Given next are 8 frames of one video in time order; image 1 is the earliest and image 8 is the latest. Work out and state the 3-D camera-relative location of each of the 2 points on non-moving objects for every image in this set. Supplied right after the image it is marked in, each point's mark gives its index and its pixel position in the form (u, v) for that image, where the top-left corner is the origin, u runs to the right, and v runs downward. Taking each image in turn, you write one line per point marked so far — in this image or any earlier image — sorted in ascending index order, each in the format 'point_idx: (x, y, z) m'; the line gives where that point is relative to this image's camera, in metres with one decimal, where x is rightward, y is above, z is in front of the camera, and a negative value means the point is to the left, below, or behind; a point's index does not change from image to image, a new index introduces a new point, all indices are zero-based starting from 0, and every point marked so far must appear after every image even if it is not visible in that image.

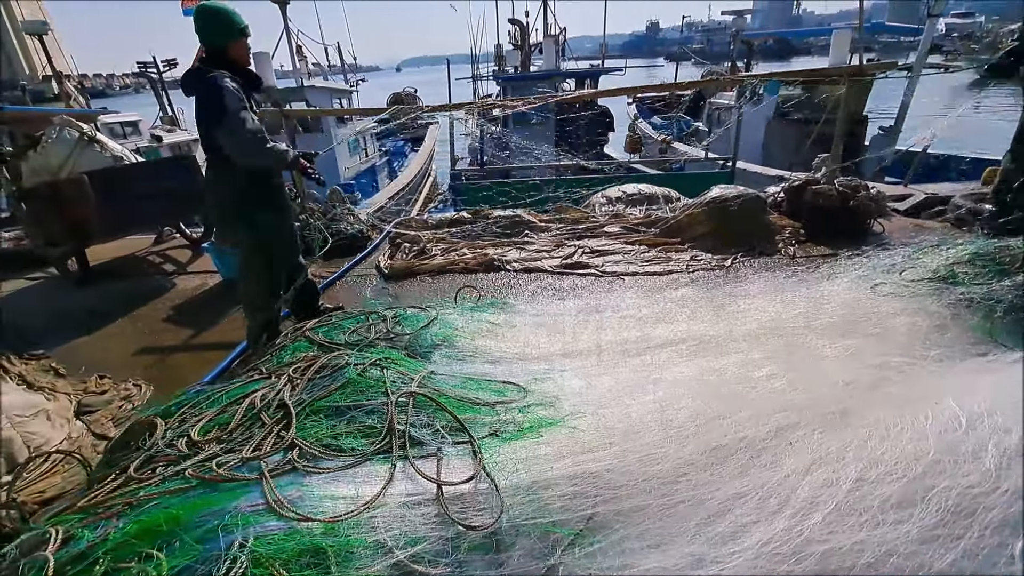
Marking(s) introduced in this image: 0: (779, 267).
0: (+2.1, +0.1, +3.9) m
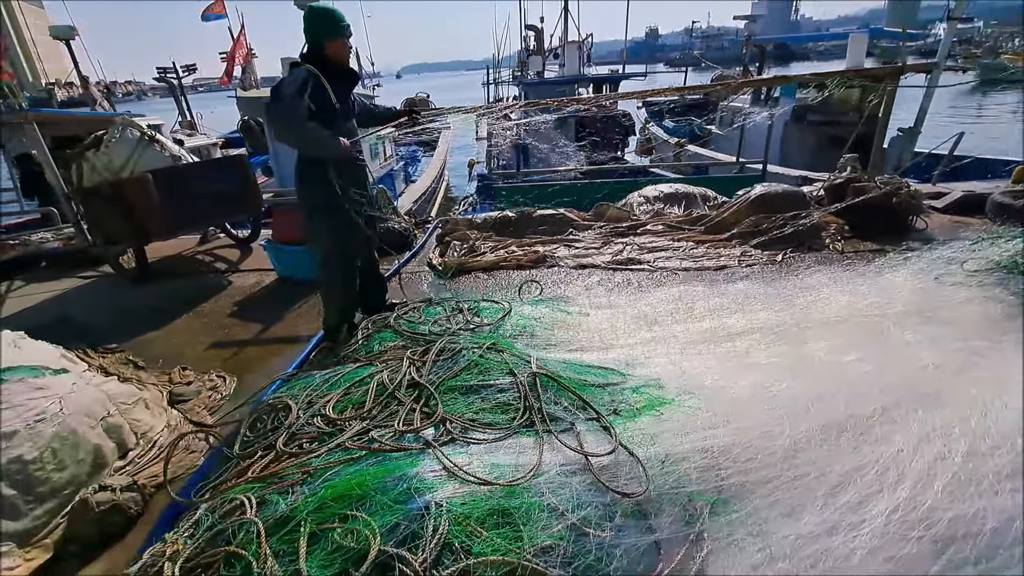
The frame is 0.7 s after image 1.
0: (+2.5, +0.2, +4.0) m
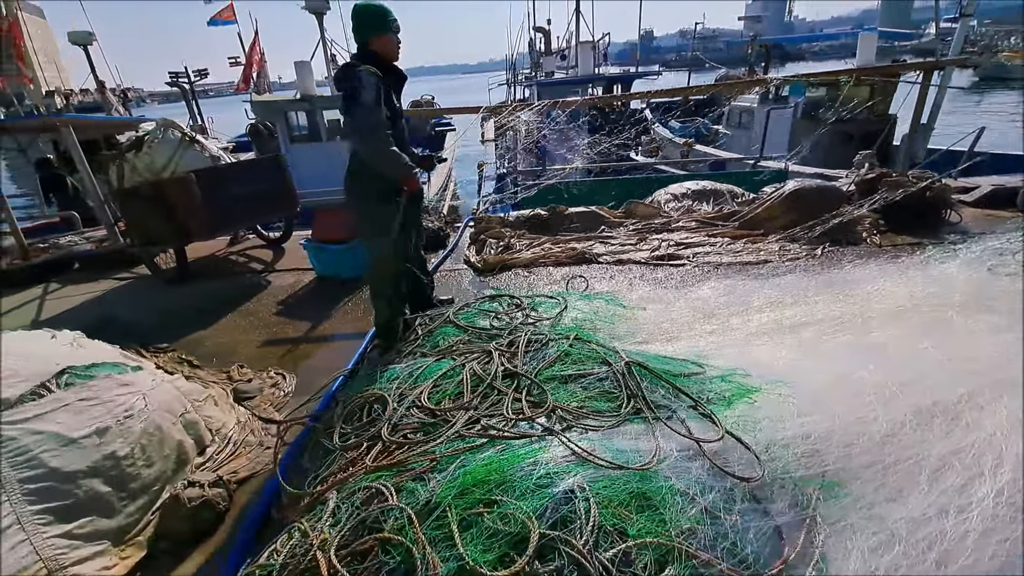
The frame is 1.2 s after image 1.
0: (+2.9, +0.3, +4.0) m
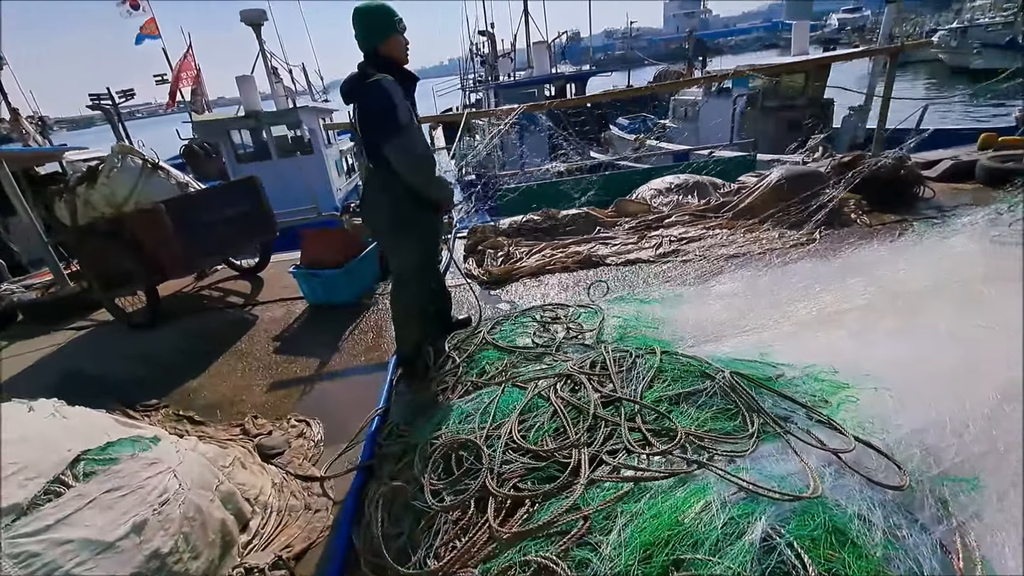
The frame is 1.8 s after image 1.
0: (+2.9, +0.4, +4.1) m
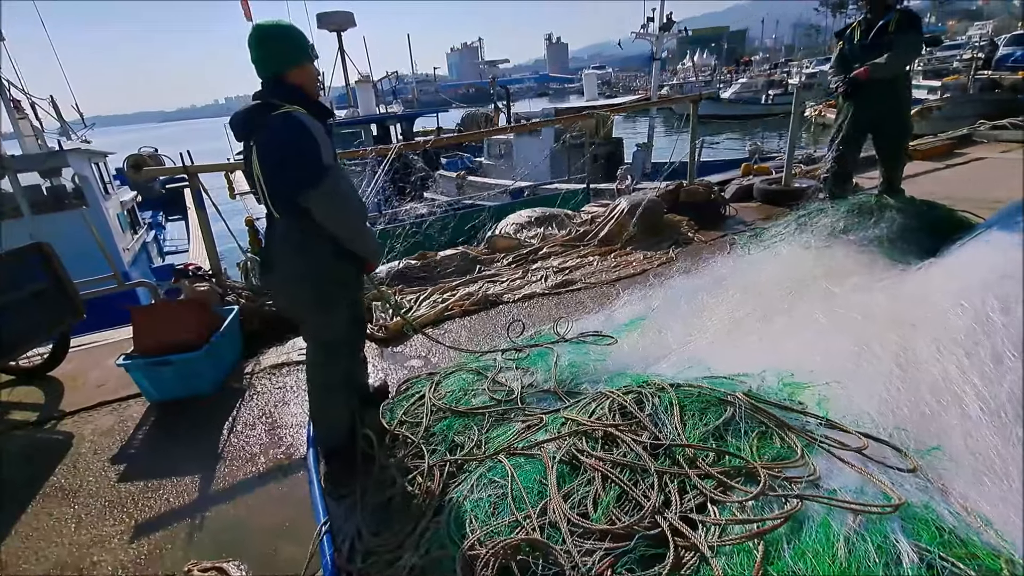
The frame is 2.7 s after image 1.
0: (+1.9, +0.3, +4.8) m
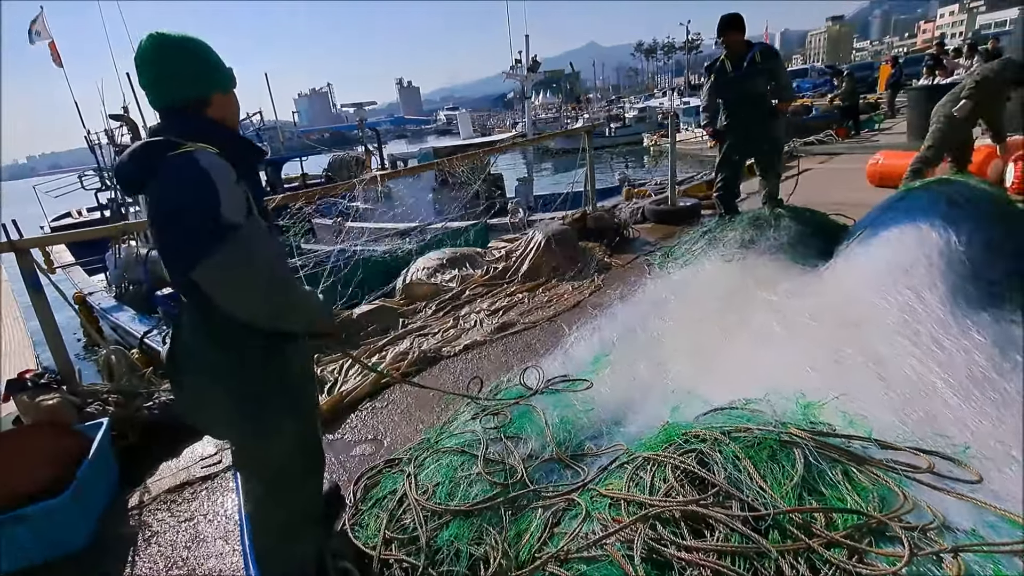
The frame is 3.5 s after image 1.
0: (+1.2, +0.1, +4.8) m
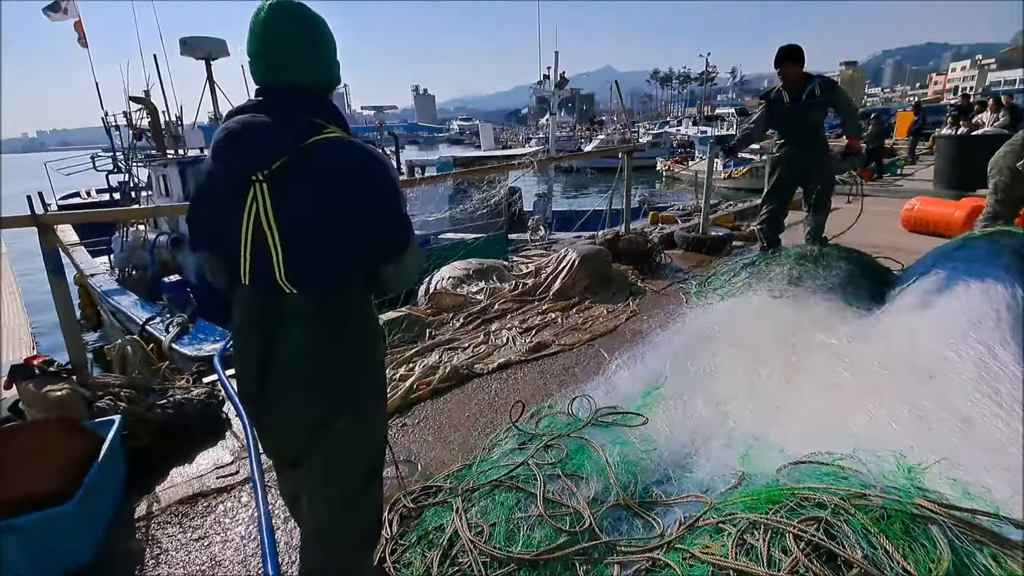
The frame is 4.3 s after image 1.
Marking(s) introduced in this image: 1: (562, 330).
0: (+1.5, -0.1, +4.7) m
1: (+0.4, -0.4, +4.1) m
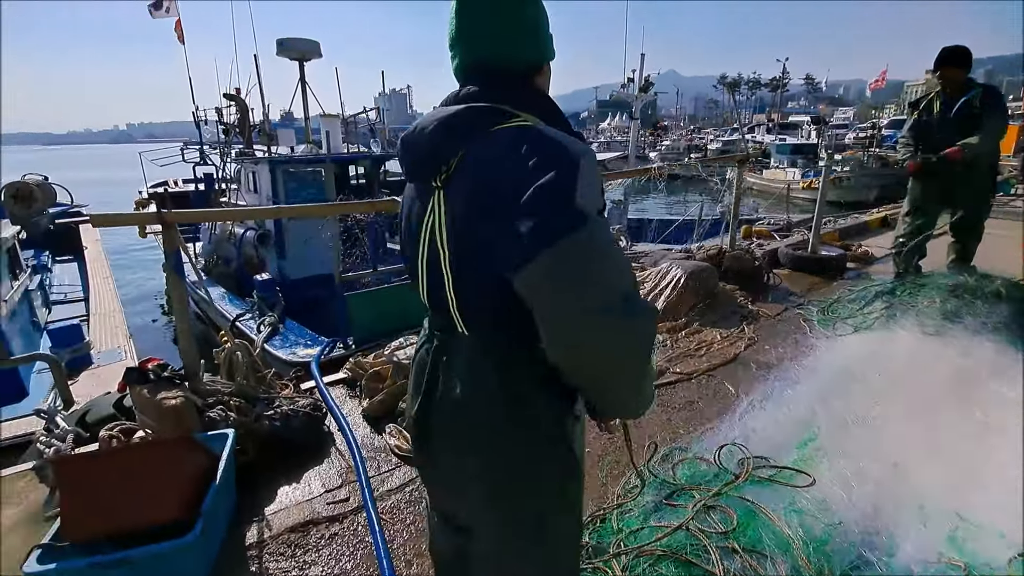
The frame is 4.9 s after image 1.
0: (+2.3, -0.4, +4.2) m
1: (+1.2, -0.5, +3.8) m
